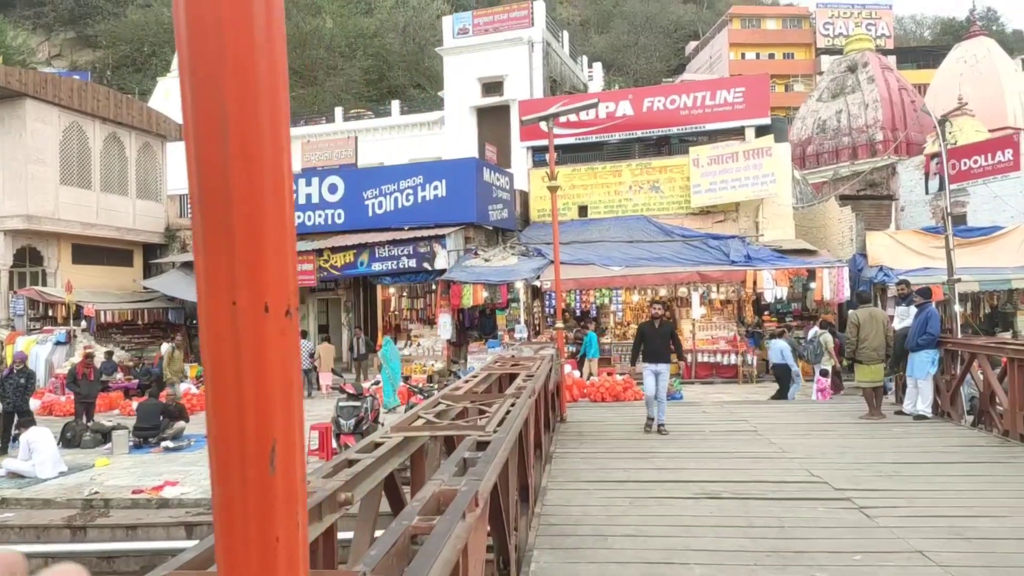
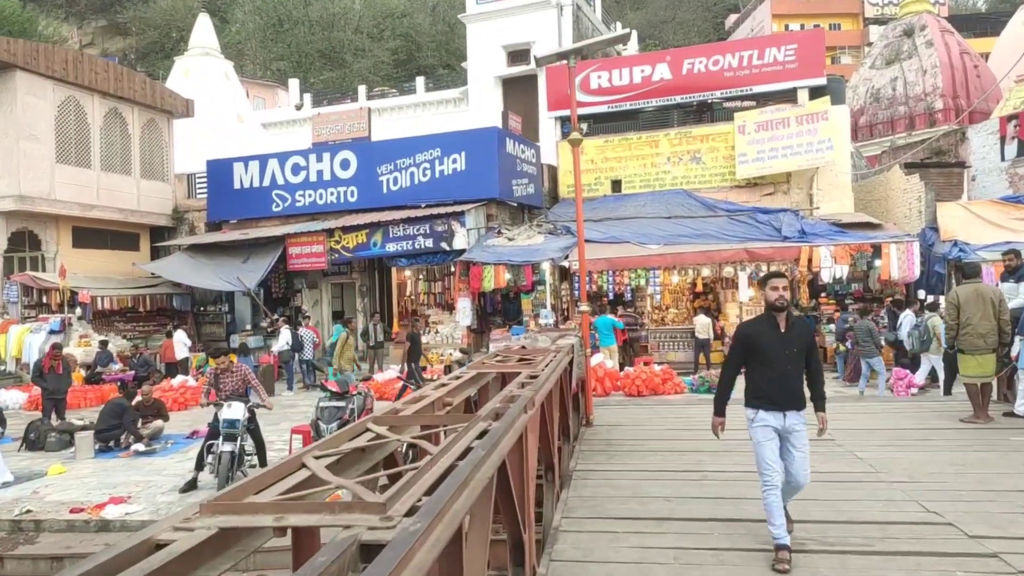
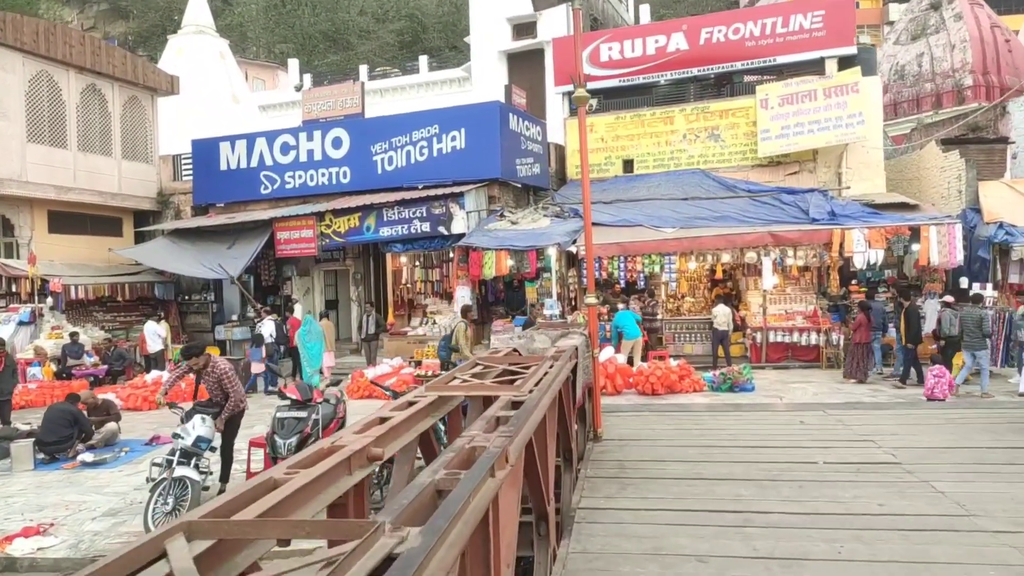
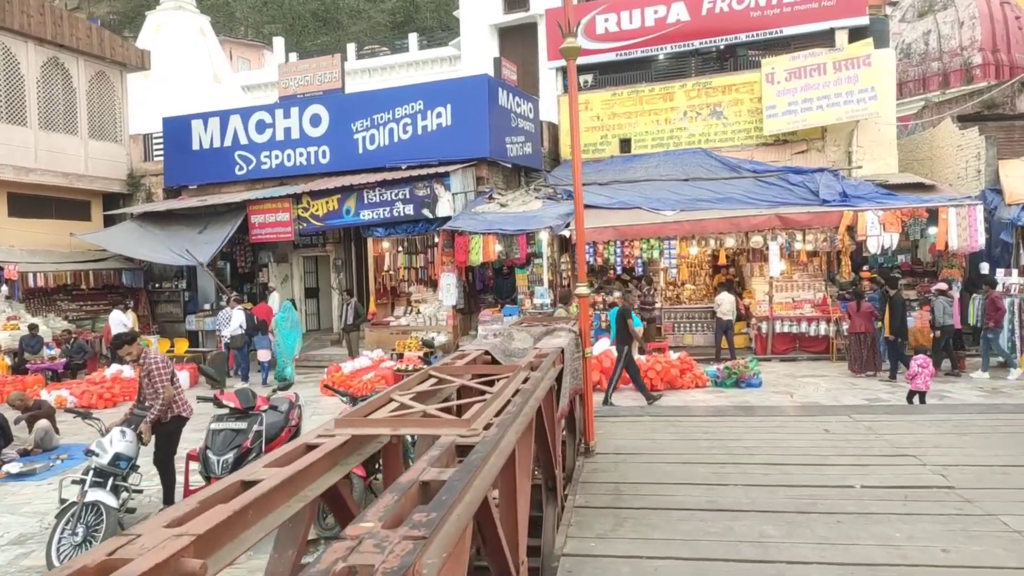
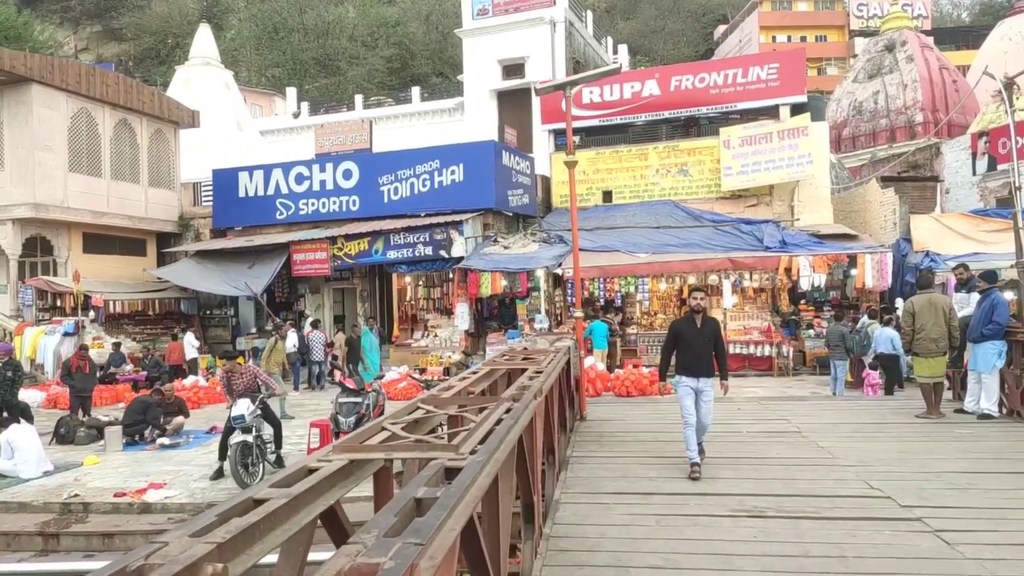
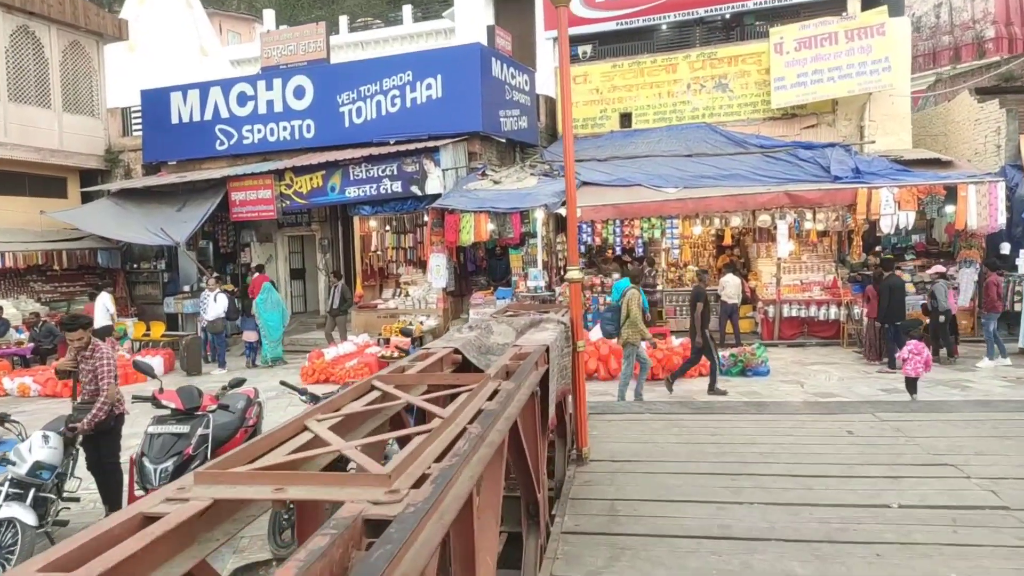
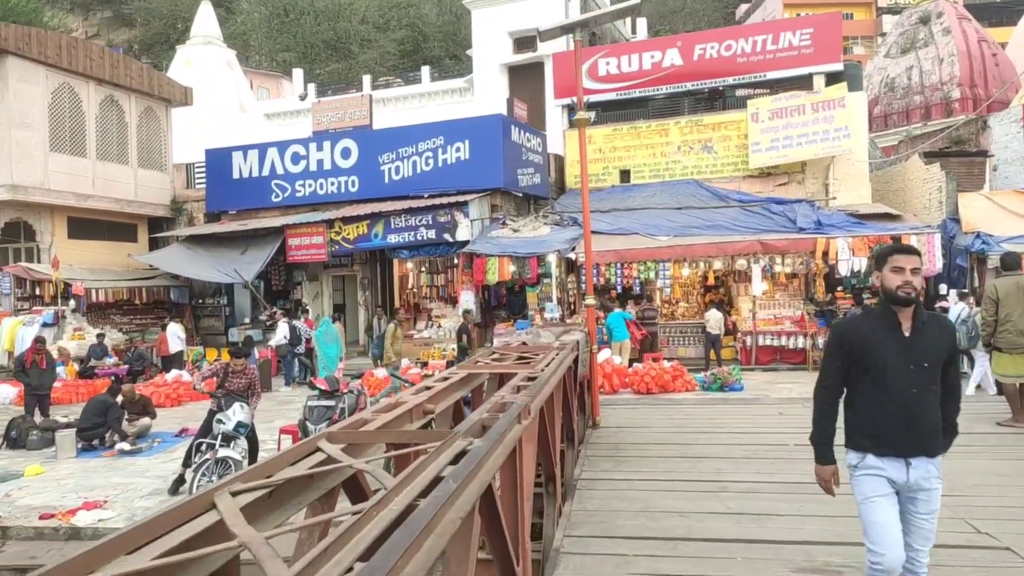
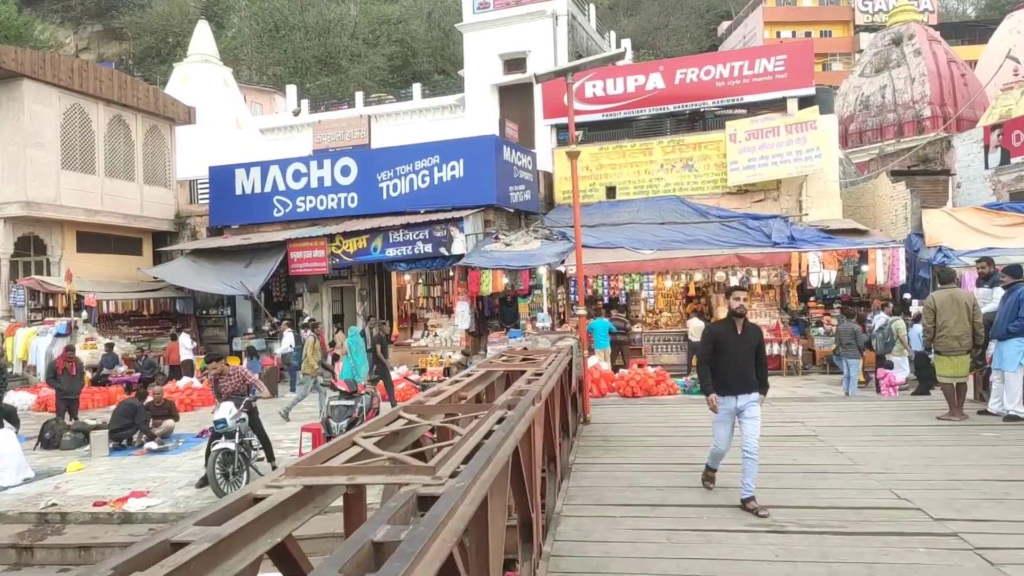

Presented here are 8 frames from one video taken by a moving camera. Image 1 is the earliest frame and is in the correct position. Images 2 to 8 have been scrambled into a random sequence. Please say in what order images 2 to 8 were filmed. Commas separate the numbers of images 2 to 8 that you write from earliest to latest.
5, 8, 2, 7, 3, 4, 6
